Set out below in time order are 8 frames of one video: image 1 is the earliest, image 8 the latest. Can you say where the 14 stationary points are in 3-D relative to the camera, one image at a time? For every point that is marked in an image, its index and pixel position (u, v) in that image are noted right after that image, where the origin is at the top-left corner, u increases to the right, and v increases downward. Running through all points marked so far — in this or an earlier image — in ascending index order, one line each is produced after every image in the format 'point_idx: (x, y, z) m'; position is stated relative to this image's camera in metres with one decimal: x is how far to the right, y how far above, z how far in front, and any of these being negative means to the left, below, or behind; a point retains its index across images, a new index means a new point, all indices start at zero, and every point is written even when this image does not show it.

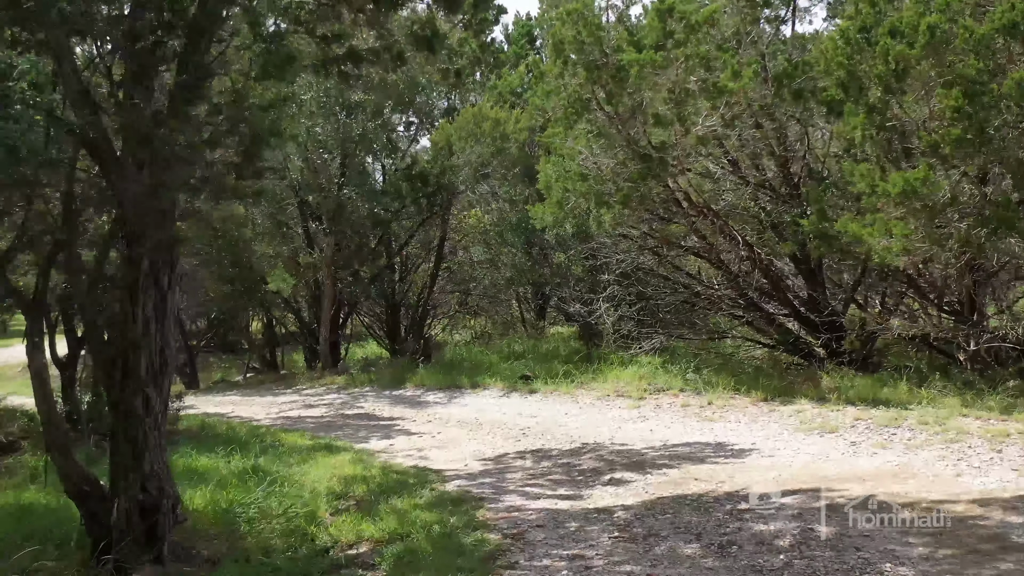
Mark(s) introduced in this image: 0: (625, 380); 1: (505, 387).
0: (+1.3, -1.1, +13.4) m
1: (-0.1, -1.2, +13.8) m
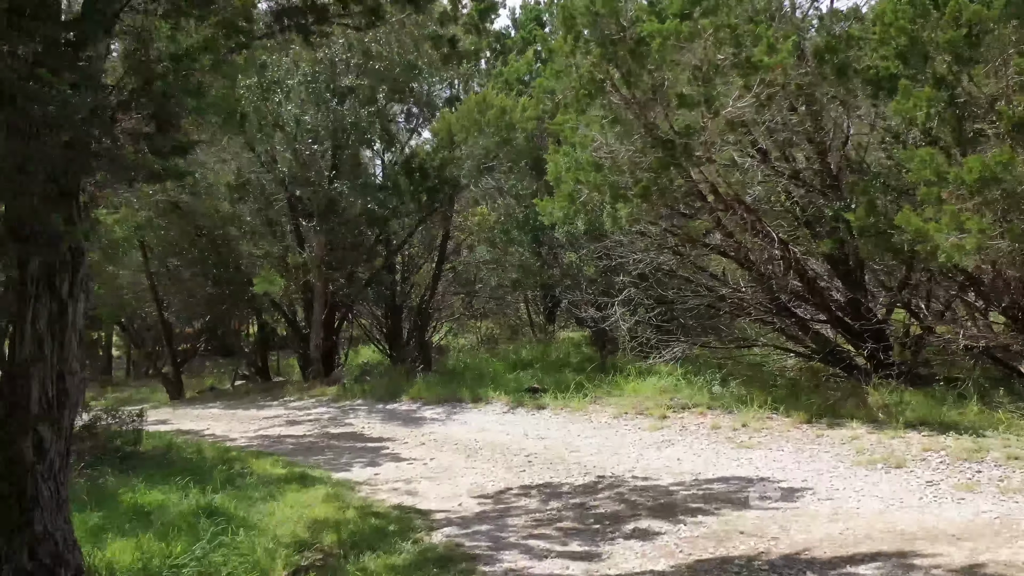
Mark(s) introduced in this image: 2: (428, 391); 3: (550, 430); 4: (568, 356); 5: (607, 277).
0: (+1.4, -1.1, +11.9) m
1: (0.0, -1.2, +12.4) m
2: (-1.0, -1.2, +13.8) m
3: (+0.3, -1.3, +10.4) m
4: (+0.8, -1.0, +17.1) m
5: (+1.3, +0.1, +15.4) m
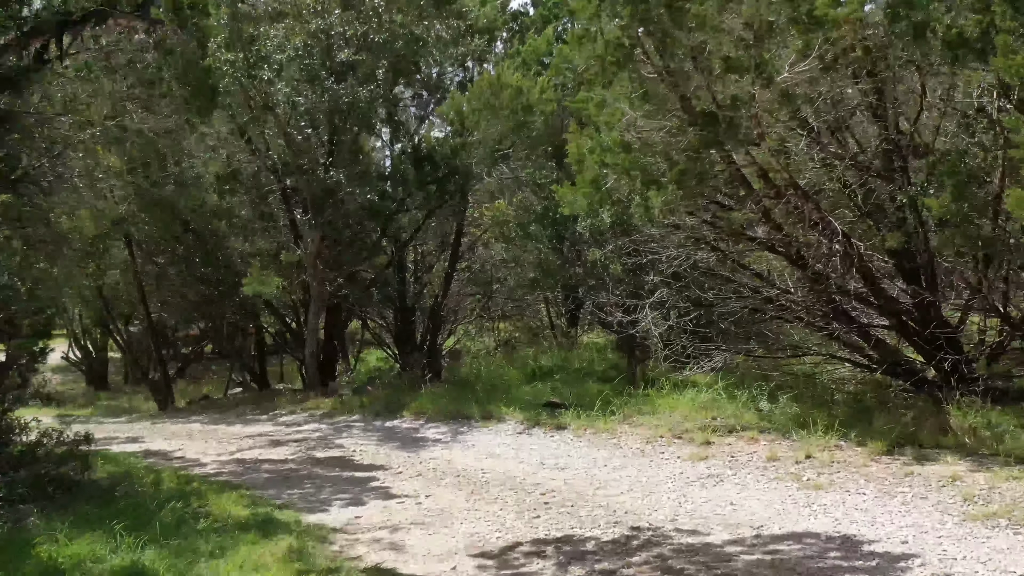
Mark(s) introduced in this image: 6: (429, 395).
0: (+1.5, -1.1, +10.3) m
1: (+0.1, -1.2, +10.8) m
2: (-0.8, -1.2, +12.1) m
3: (+0.4, -1.3, +8.7) m
4: (+1.1, -1.0, +15.4) m
5: (+1.5, +0.1, +13.7) m
6: (-0.9, -1.2, +13.0) m
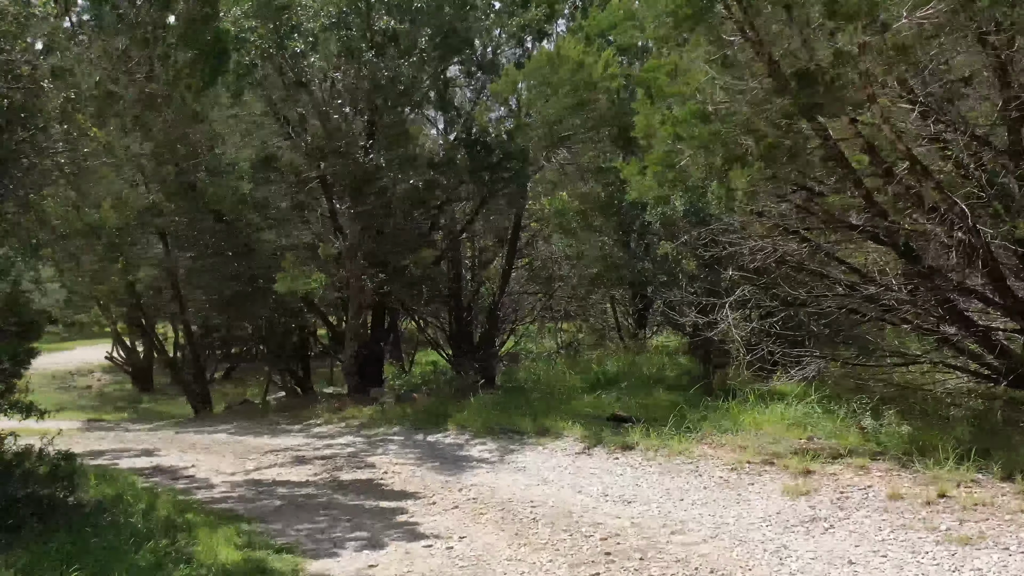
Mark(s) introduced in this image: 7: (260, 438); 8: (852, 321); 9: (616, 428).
0: (+1.9, -1.1, +8.7) m
1: (+0.6, -1.2, +9.3) m
2: (-0.3, -1.2, +10.7) m
3: (+0.8, -1.3, +7.2) m
4: (+1.8, -1.0, +13.9) m
5: (+2.1, +0.2, +12.2) m
6: (-0.3, -1.2, +11.5) m
7: (-2.5, -1.5, +11.6) m
8: (+3.1, -0.3, +10.6) m
9: (+0.8, -1.1, +9.5) m
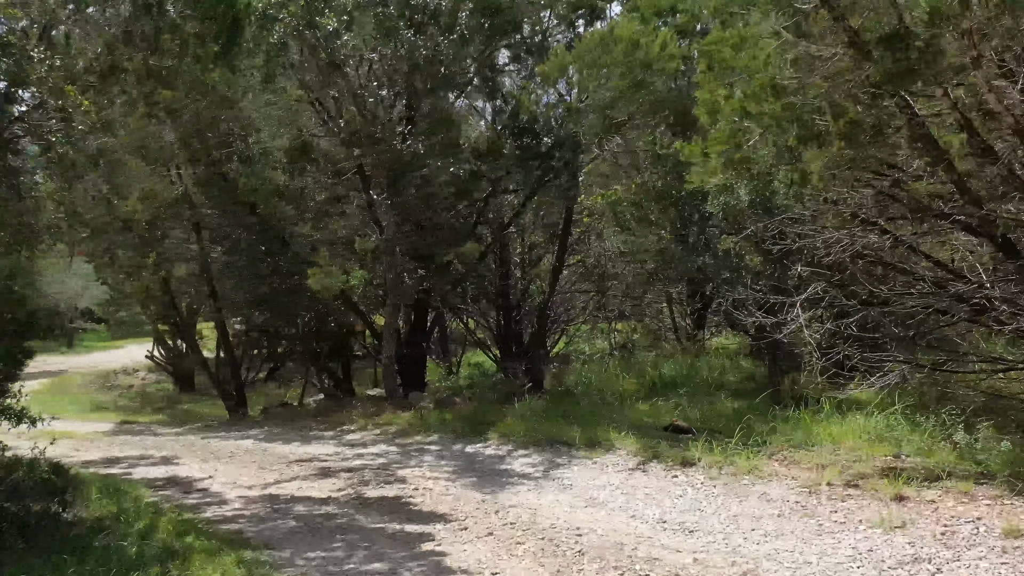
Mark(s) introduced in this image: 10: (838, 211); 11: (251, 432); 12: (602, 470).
0: (+2.2, -1.0, +7.7) m
1: (+0.9, -1.2, +8.3) m
2: (+0.1, -1.2, +9.8) m
3: (+1.0, -1.2, +6.2) m
4: (+2.3, -1.0, +12.8) m
5: (+2.6, +0.2, +11.1) m
6: (+0.1, -1.1, +10.6) m
7: (-2.1, -1.5, +10.7) m
8: (+3.5, -0.3, +9.5) m
9: (+1.2, -1.1, +8.5) m
10: (+2.6, +0.6, +9.1) m
11: (-2.8, -1.5, +12.4) m
12: (+0.6, -1.2, +7.9) m
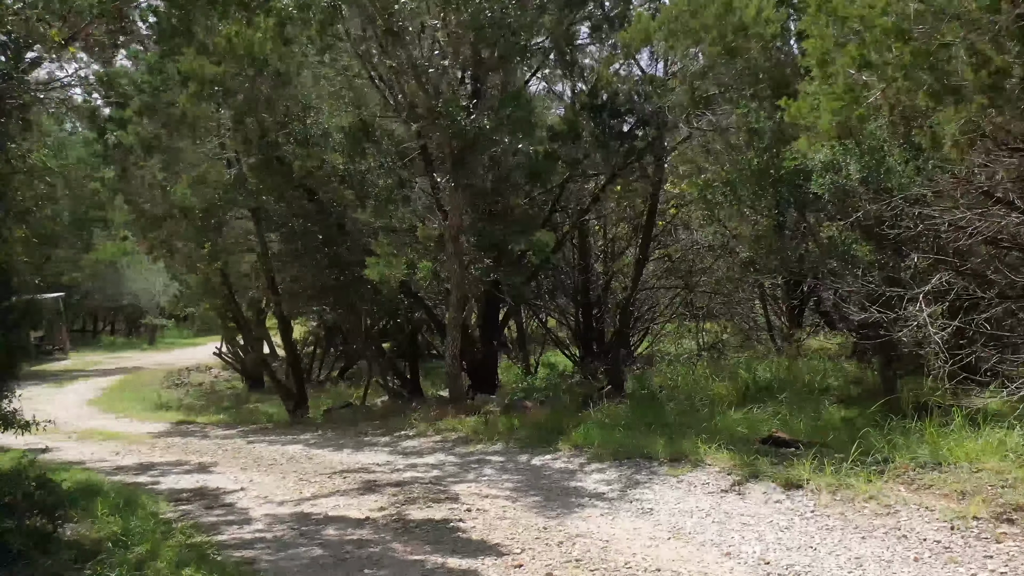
0: (+2.6, -1.0, +6.3) m
1: (+1.4, -1.1, +7.0) m
2: (+0.7, -1.1, +8.6) m
3: (+1.3, -1.1, +5.0) m
4: (+3.1, -0.9, +11.4) m
5: (+3.2, +0.3, +9.7) m
6: (+0.7, -1.1, +9.4) m
7: (-1.4, -1.4, +9.7) m
8: (+4.0, -0.2, +8.0) m
9: (+1.6, -1.0, +7.2) m
10: (+3.1, +0.7, +7.7) m
11: (-2.0, -1.5, +11.4) m
12: (+1.0, -1.2, +6.6) m
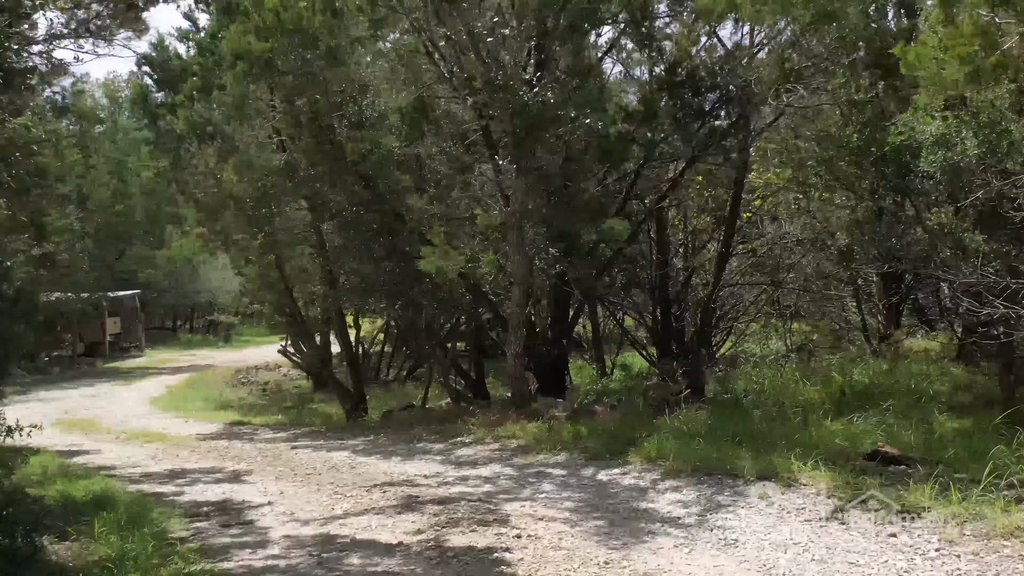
0: (+2.9, -0.9, +5.1) m
1: (+1.7, -1.0, +5.9) m
2: (+1.1, -1.0, +7.5) m
3: (+1.5, -1.1, +3.9) m
4: (+3.7, -0.9, +10.2) m
5: (+3.7, +0.3, +8.5) m
6: (+1.2, -1.0, +8.3) m
7: (-1.0, -1.3, +8.8) m
8: (+4.3, -0.1, +6.7) m
9: (+1.9, -1.0, +6.1) m
10: (+3.4, +0.7, +6.4) m
11: (-1.4, -1.4, +10.5) m
12: (+1.3, -1.1, +5.6) m
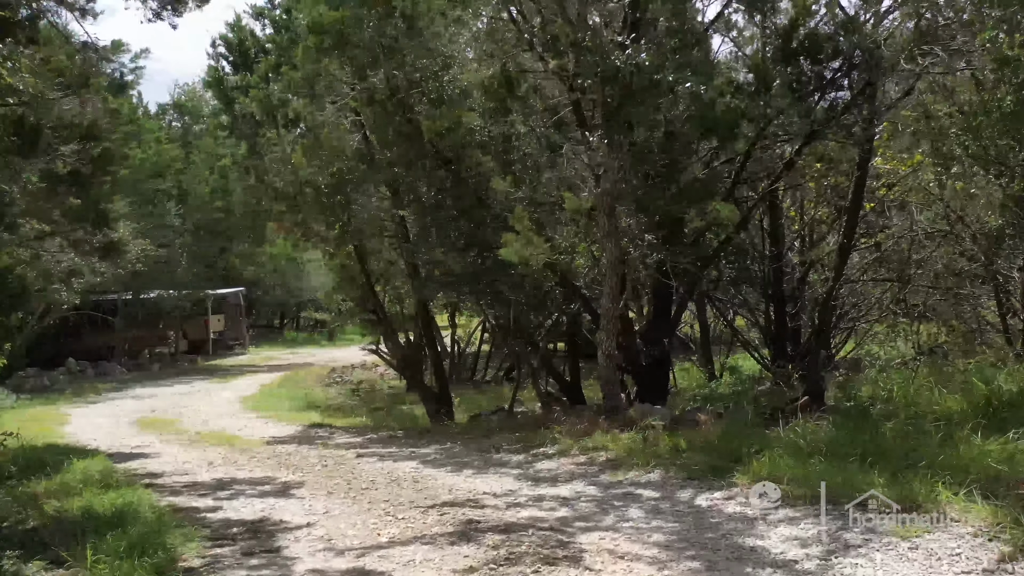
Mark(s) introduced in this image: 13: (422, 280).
0: (+3.1, -0.9, +3.7) m
1: (+2.0, -1.0, +4.6) m
2: (+1.5, -1.0, +6.2) m
3: (+1.6, -1.0, +2.6) m
4: (+4.4, -0.8, +8.7) m
5: (+4.2, +0.4, +7.0) m
6: (+1.7, -0.9, +7.1) m
7: (-0.4, -1.2, +7.7) m
8: (+4.7, -0.1, +5.2) m
9: (+2.3, -0.9, +4.8) m
10: (+3.8, +0.8, +5.0) m
11: (-0.7, -1.3, +9.5) m
12: (+1.5, -1.0, +4.3) m
13: (-0.9, +0.1, +11.7) m
